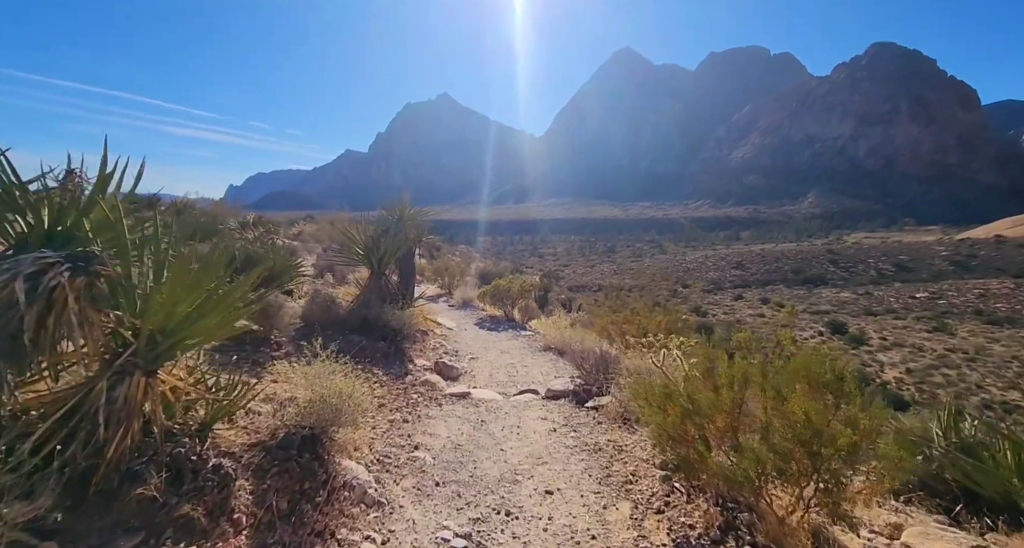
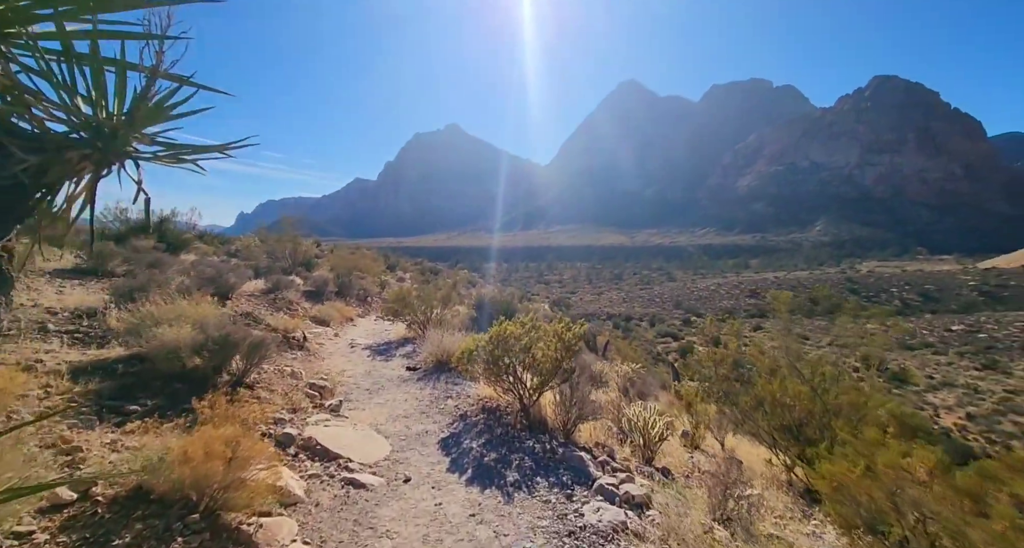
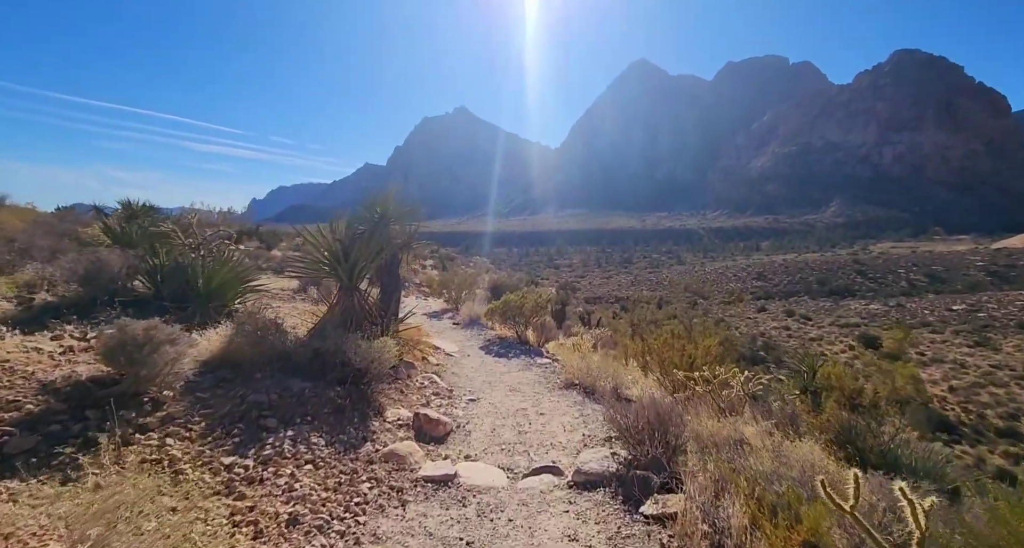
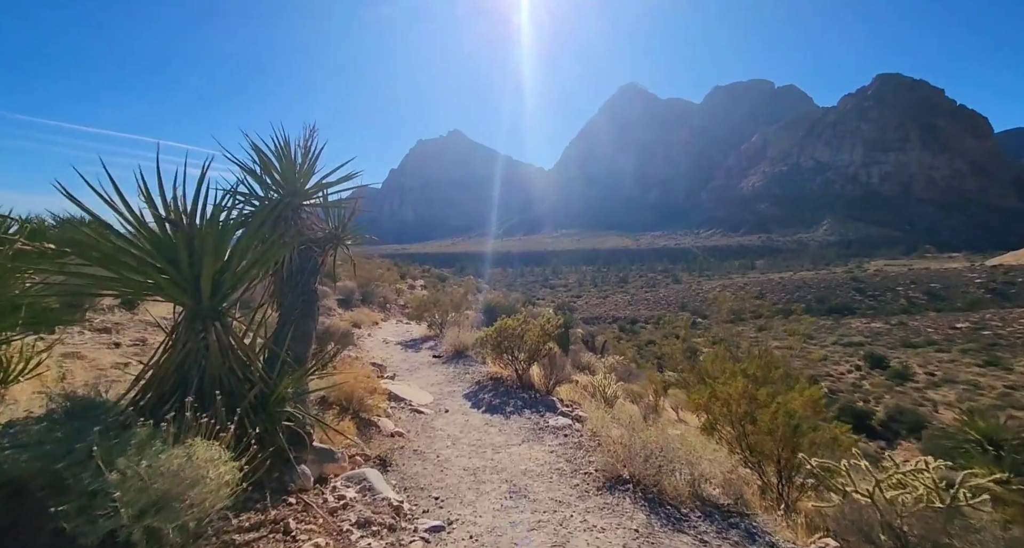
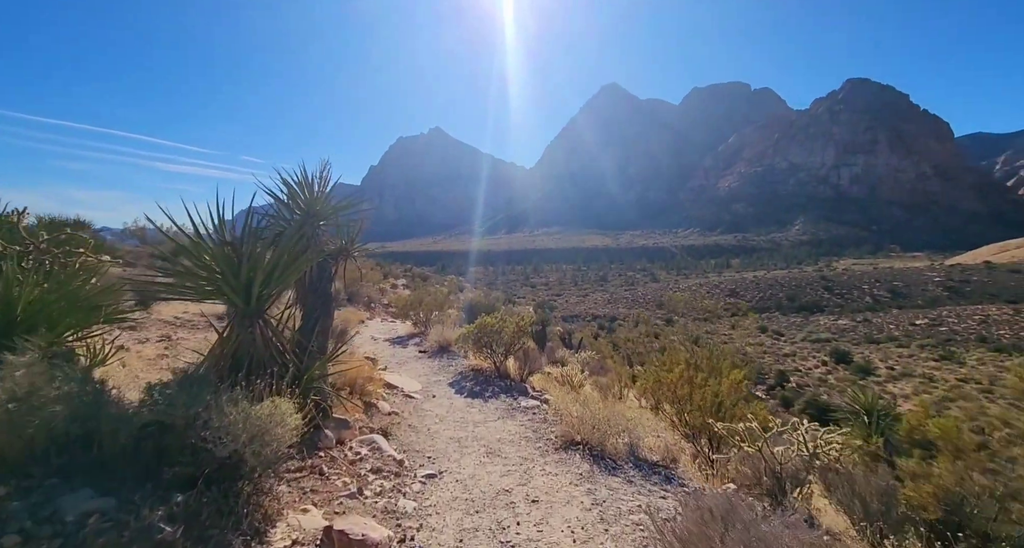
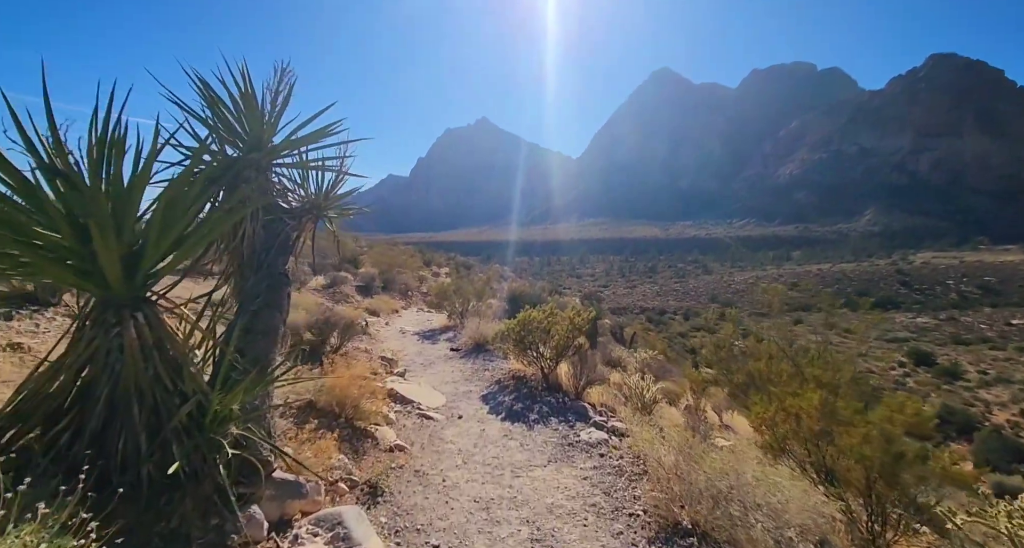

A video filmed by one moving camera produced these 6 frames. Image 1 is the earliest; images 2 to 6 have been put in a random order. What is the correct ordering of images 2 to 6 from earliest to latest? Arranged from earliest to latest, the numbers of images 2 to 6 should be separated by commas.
3, 5, 4, 6, 2
